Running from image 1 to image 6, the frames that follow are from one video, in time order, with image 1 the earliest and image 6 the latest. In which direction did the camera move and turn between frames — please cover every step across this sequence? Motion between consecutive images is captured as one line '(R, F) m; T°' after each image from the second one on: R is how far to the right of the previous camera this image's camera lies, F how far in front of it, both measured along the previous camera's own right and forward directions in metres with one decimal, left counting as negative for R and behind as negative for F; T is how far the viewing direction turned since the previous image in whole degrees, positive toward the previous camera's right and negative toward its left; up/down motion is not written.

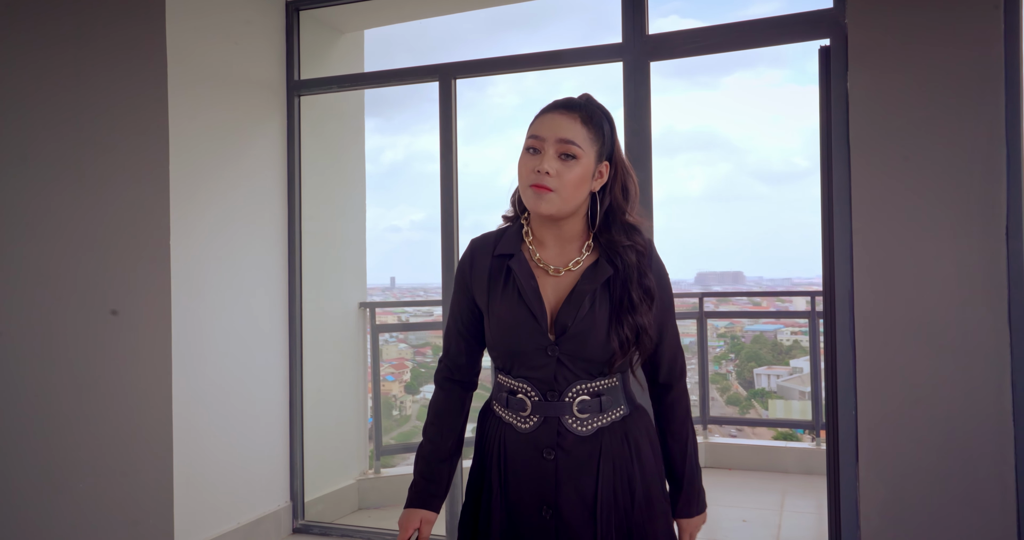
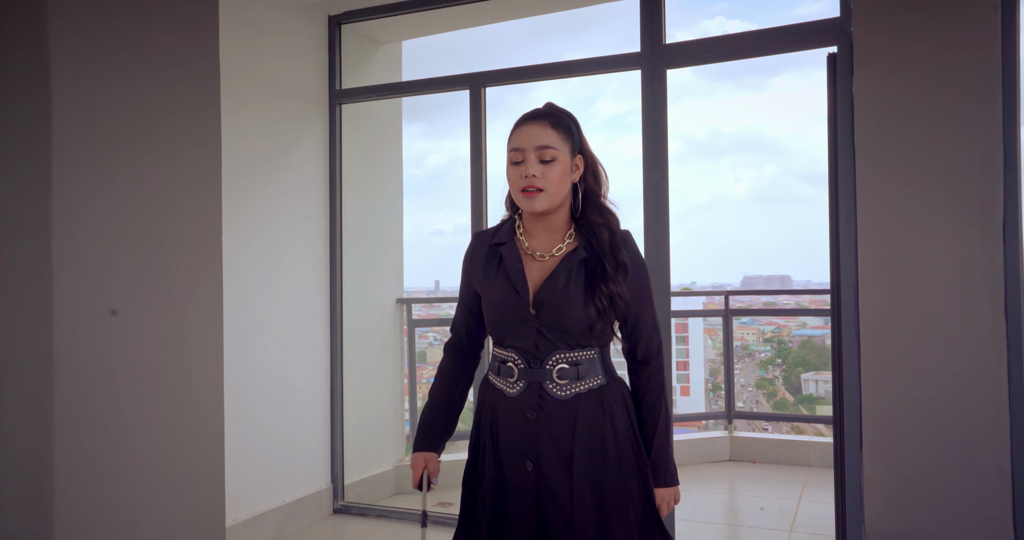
(+0.1, -0.2) m; -3°
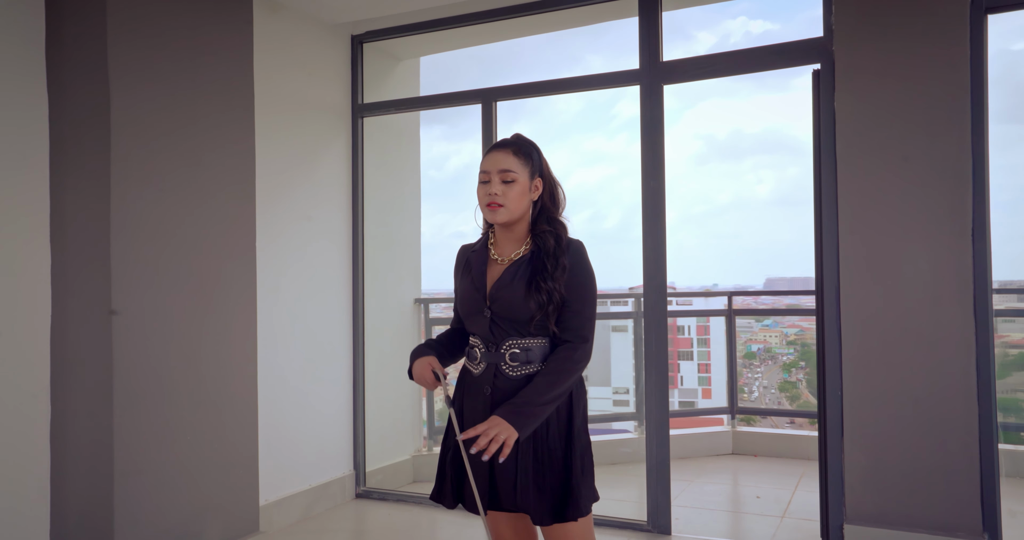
(0.0, -0.2) m; -1°
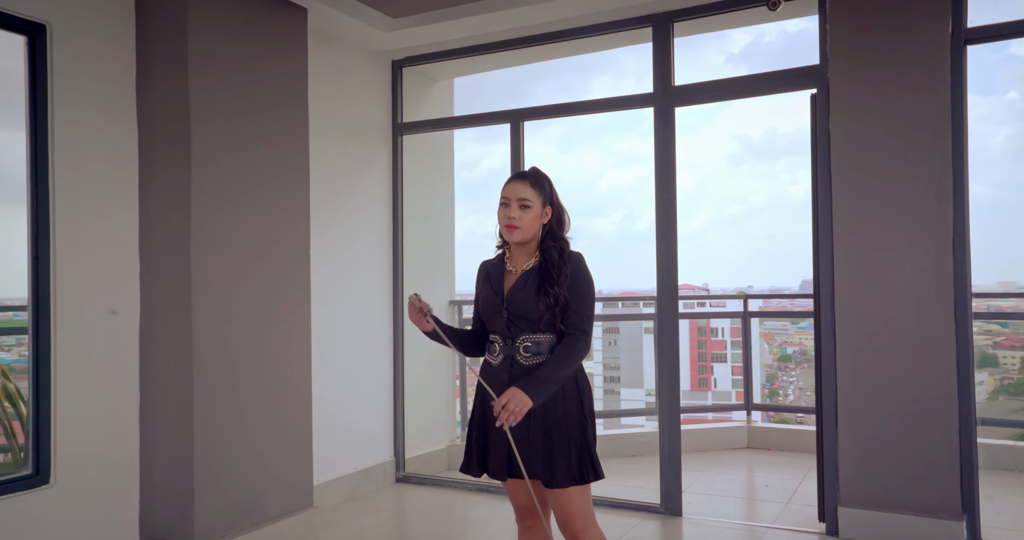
(0.0, -0.3) m; -2°
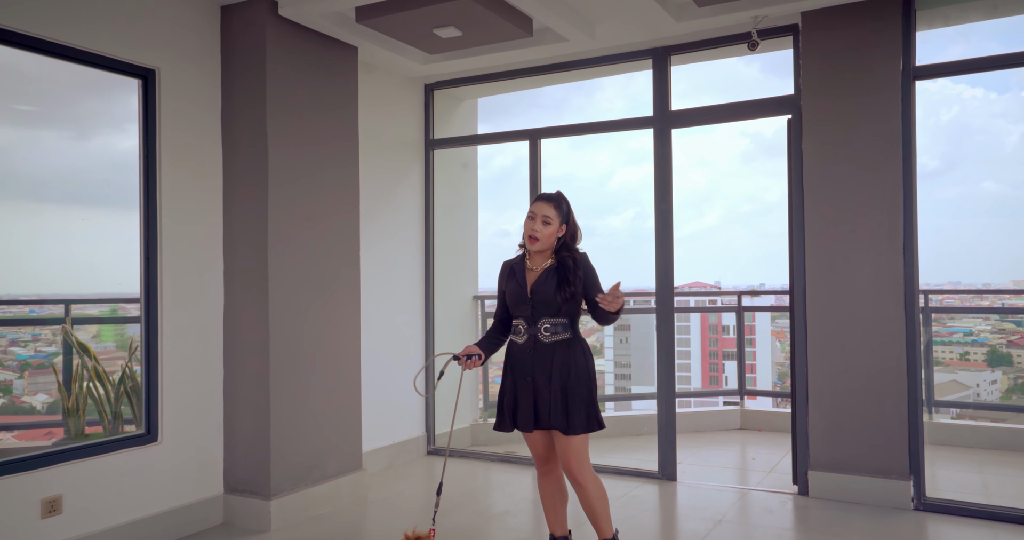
(0.0, -0.5) m; -1°
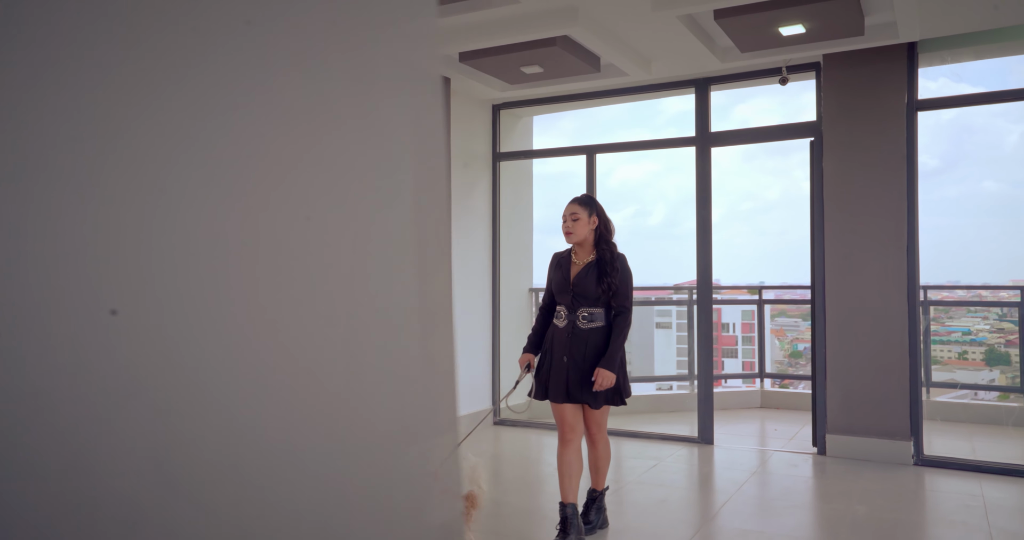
(-0.4, -0.7) m; 0°
